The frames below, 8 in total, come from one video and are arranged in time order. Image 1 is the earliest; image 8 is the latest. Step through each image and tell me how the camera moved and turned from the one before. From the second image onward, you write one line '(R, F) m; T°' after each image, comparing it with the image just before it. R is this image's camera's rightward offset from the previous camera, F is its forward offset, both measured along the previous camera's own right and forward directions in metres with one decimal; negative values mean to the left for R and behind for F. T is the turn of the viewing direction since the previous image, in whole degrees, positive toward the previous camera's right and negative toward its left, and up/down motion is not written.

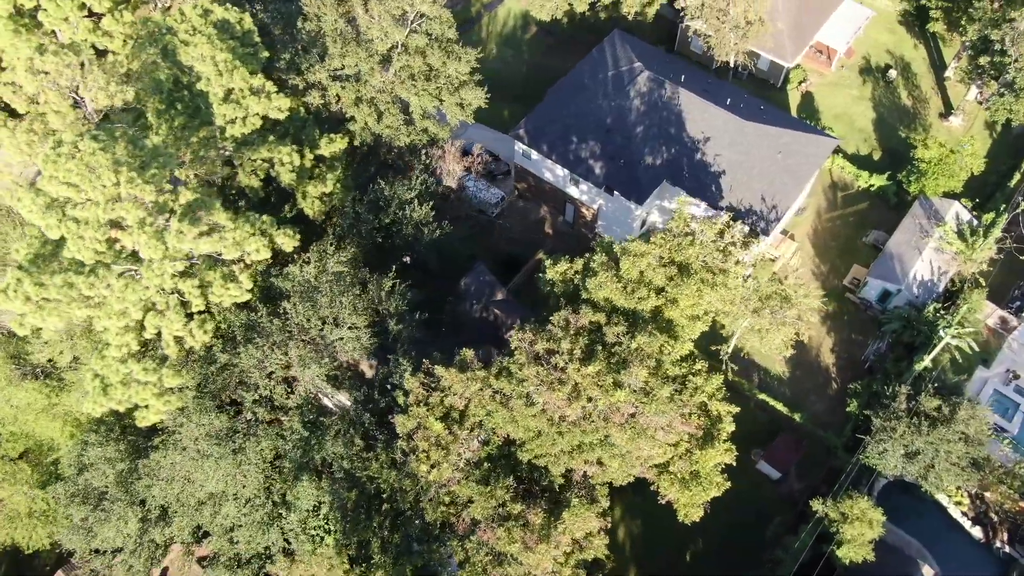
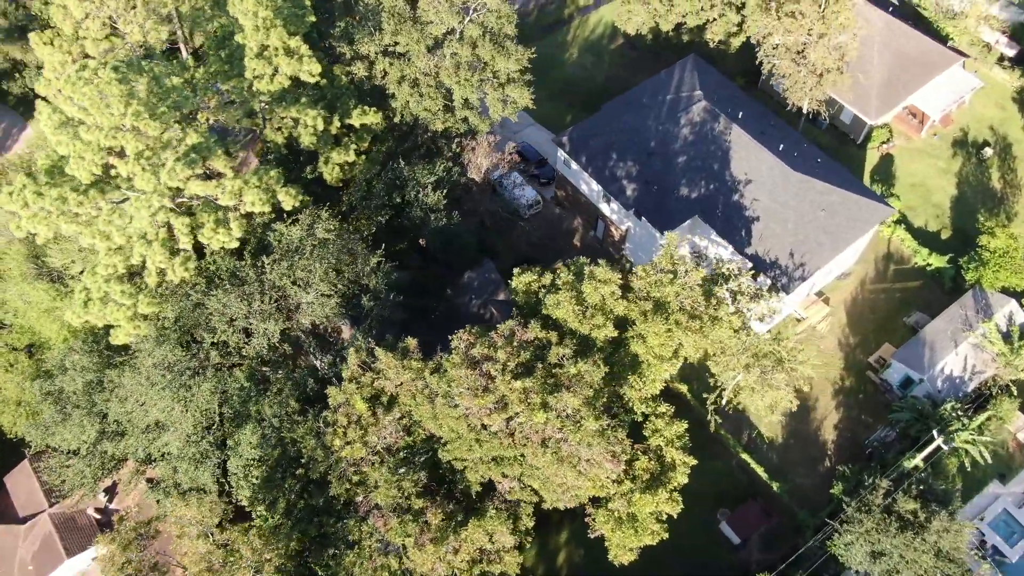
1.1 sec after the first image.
(+4.2, +0.5) m; -8°
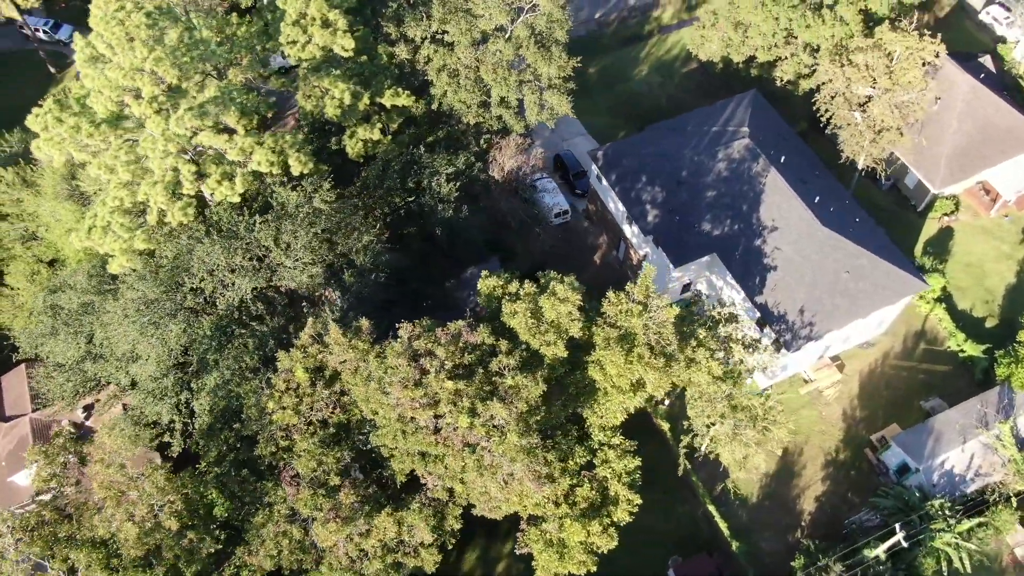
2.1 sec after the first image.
(+3.7, +0.4) m; -7°
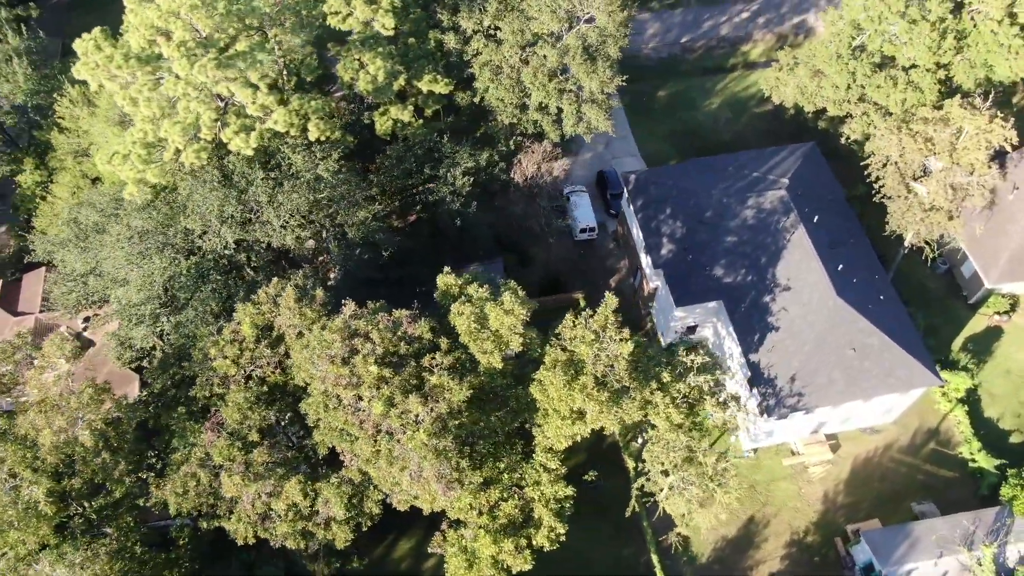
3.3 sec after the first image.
(+4.1, +0.5) m; -7°
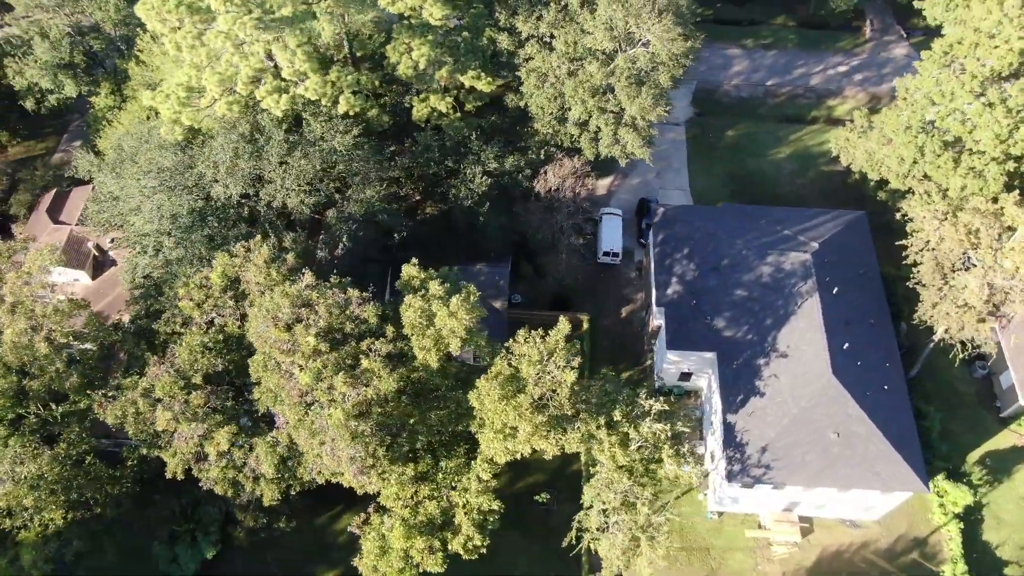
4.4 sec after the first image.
(+4.2, +0.4) m; -7°
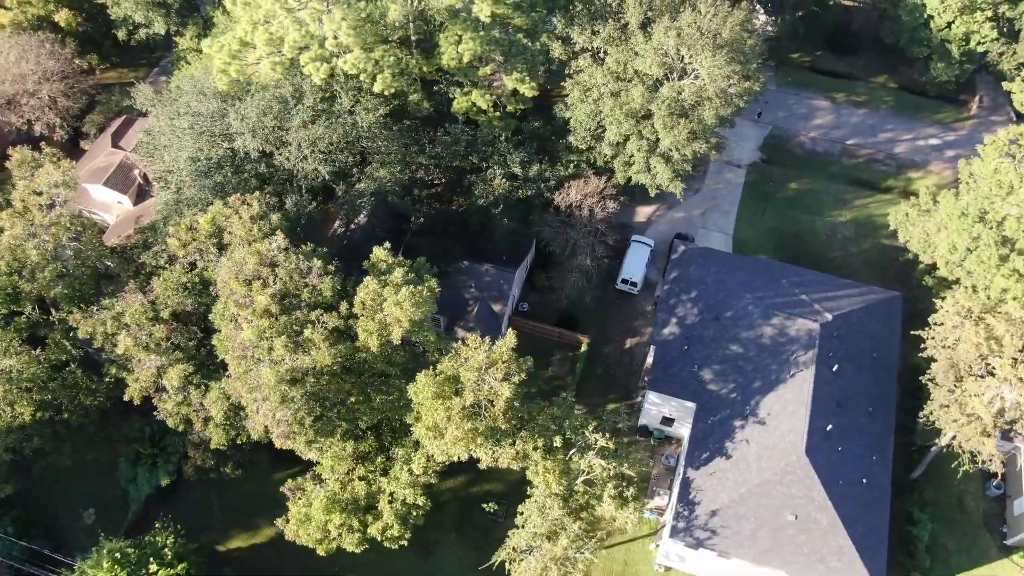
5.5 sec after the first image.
(+4.2, +0.5) m; -8°
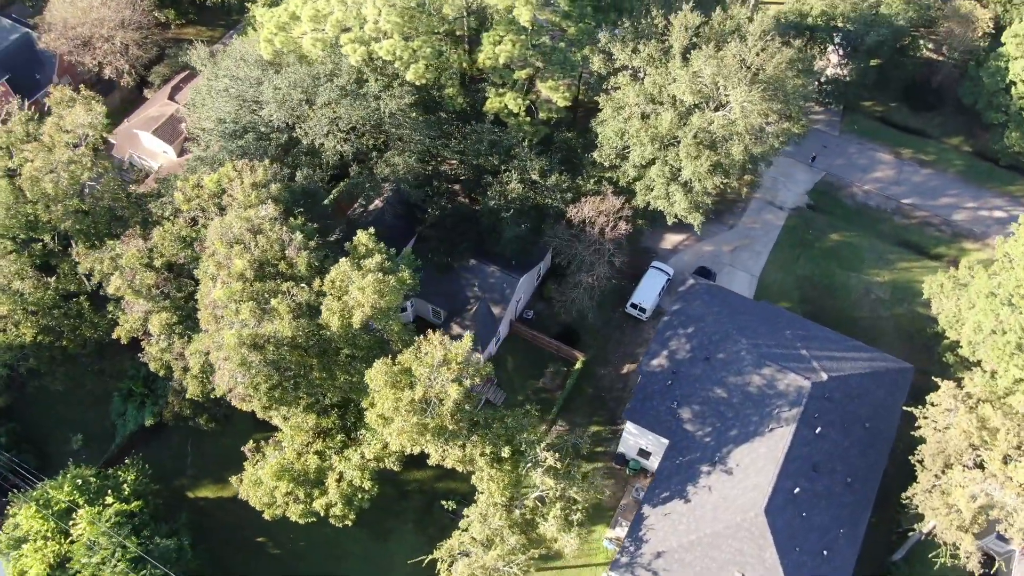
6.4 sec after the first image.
(+3.3, +0.2) m; -6°
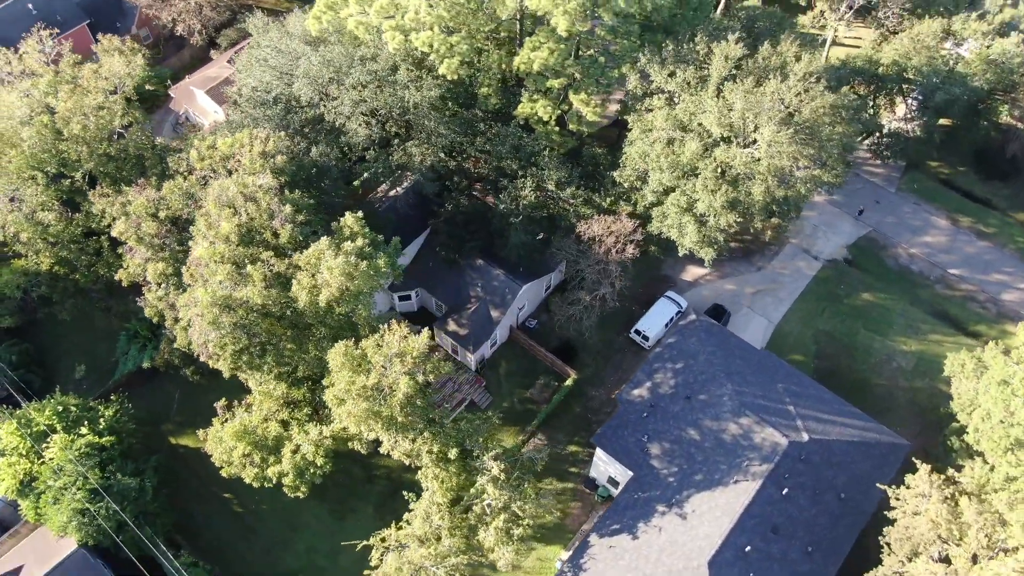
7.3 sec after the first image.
(+3.2, +0.3) m; -6°
